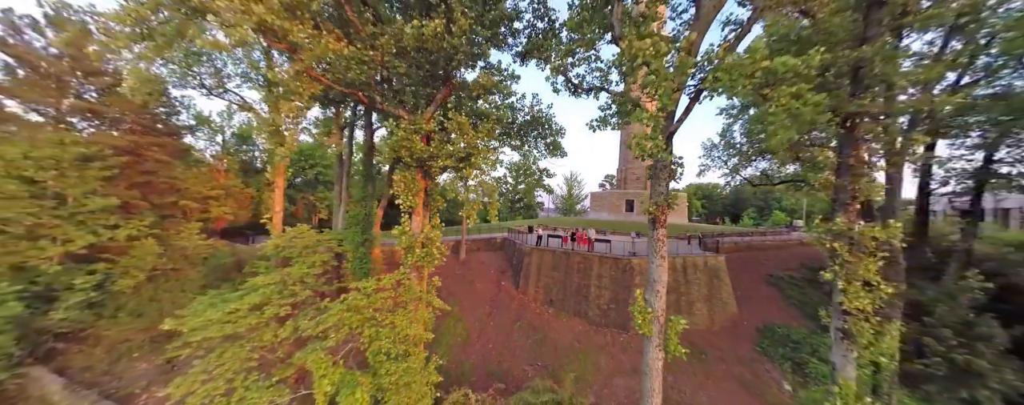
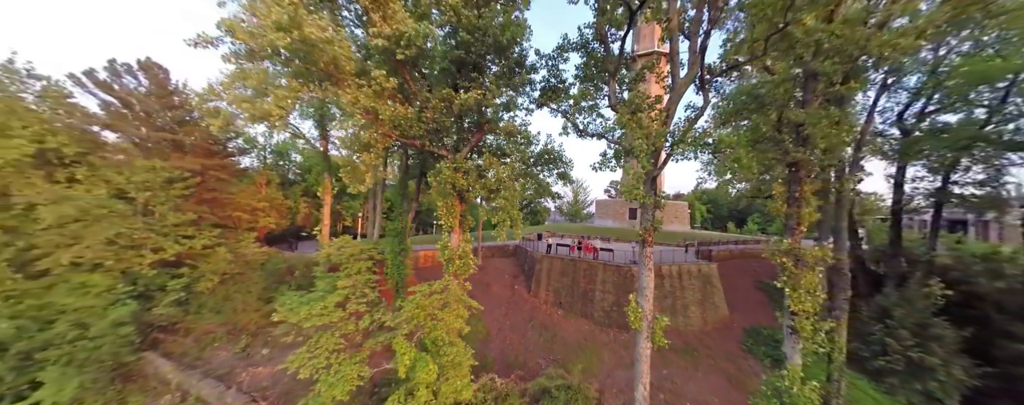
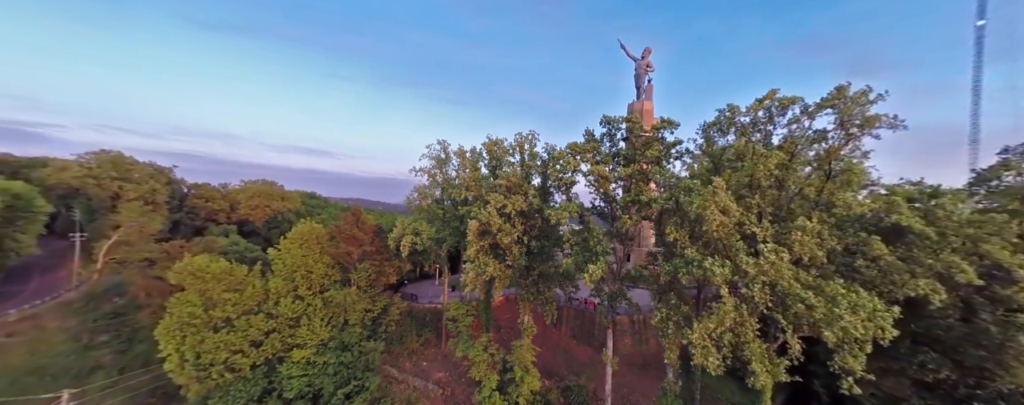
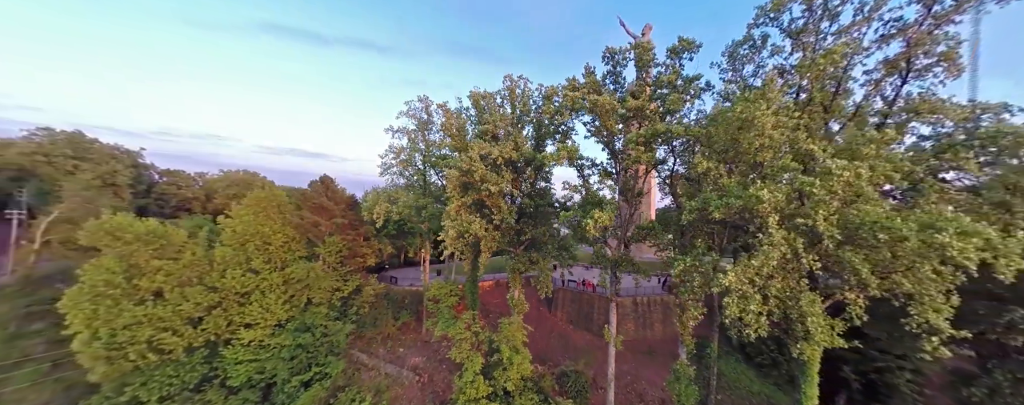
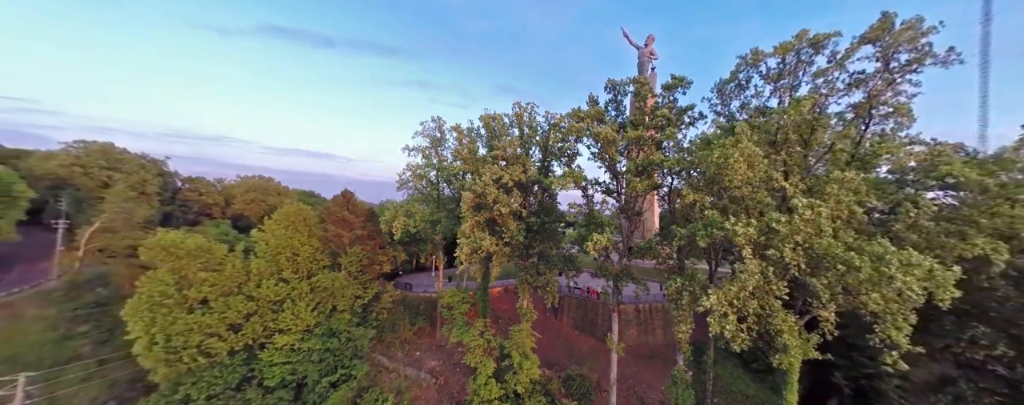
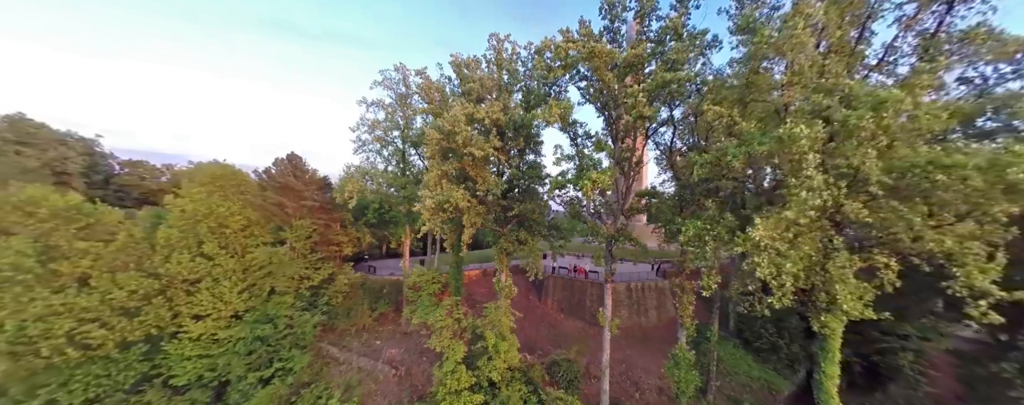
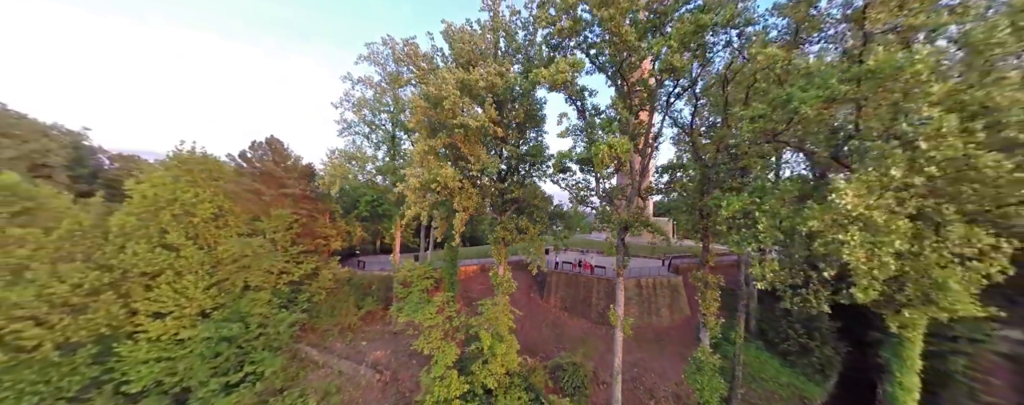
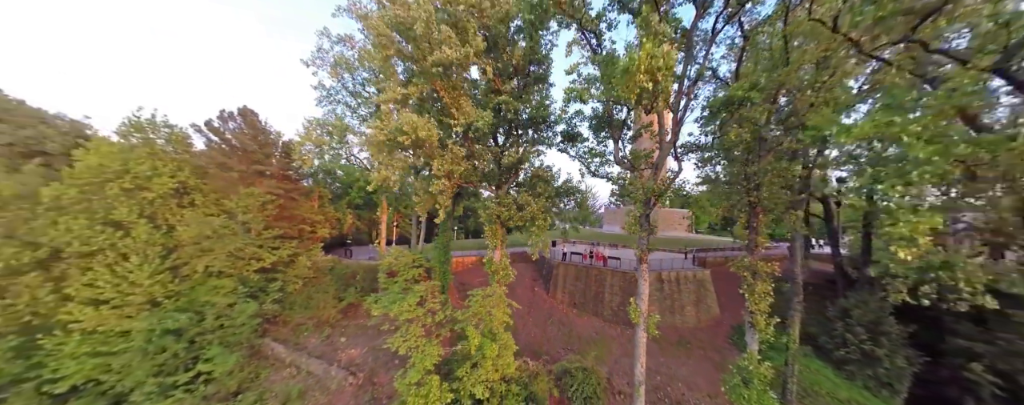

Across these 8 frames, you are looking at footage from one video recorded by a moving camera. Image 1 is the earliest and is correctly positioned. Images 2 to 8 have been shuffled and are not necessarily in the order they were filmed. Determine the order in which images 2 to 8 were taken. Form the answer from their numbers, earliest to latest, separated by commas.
2, 8, 7, 6, 4, 5, 3
